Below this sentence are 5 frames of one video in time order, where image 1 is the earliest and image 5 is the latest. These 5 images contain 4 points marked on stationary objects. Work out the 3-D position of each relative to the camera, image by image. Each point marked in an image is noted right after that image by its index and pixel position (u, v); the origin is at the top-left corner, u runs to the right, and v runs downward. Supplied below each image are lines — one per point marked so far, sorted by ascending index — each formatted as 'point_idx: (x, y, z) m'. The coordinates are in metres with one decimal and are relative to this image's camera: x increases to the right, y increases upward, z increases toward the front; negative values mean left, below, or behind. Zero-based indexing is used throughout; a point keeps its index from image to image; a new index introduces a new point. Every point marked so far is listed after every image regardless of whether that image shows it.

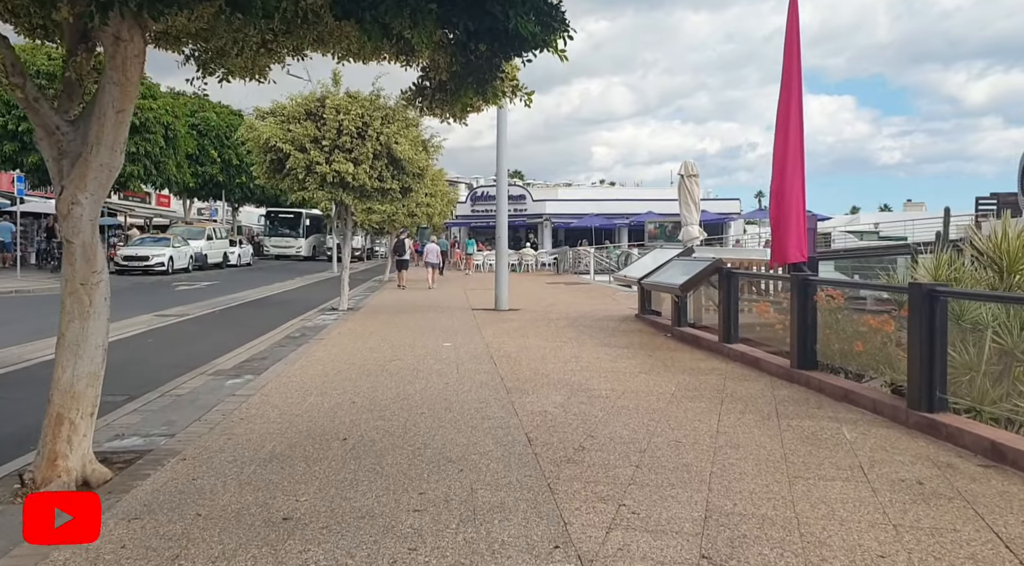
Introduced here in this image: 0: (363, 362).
0: (-1.9, -1.0, +8.8) m
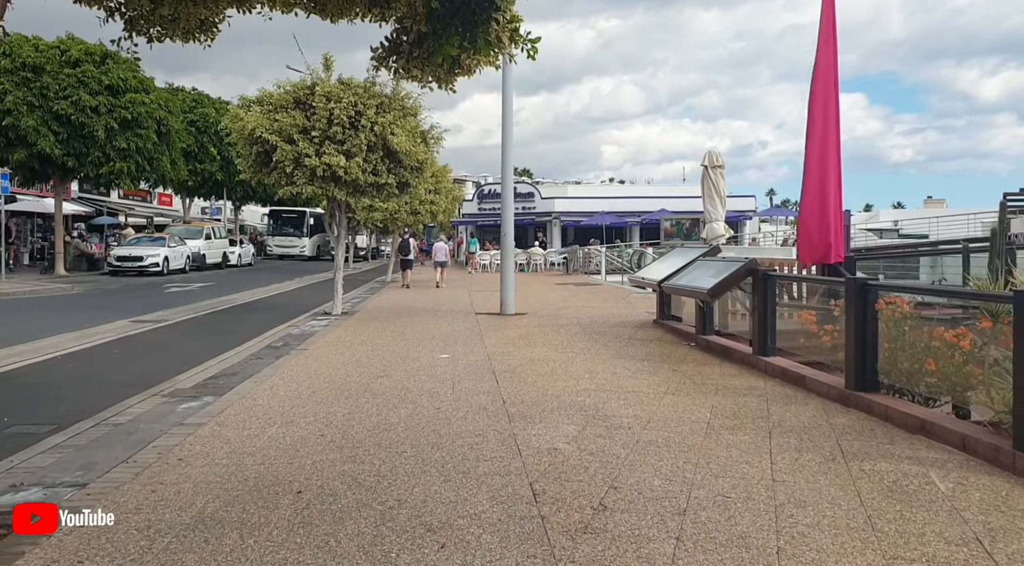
0: (-1.9, -1.1, +7.6) m
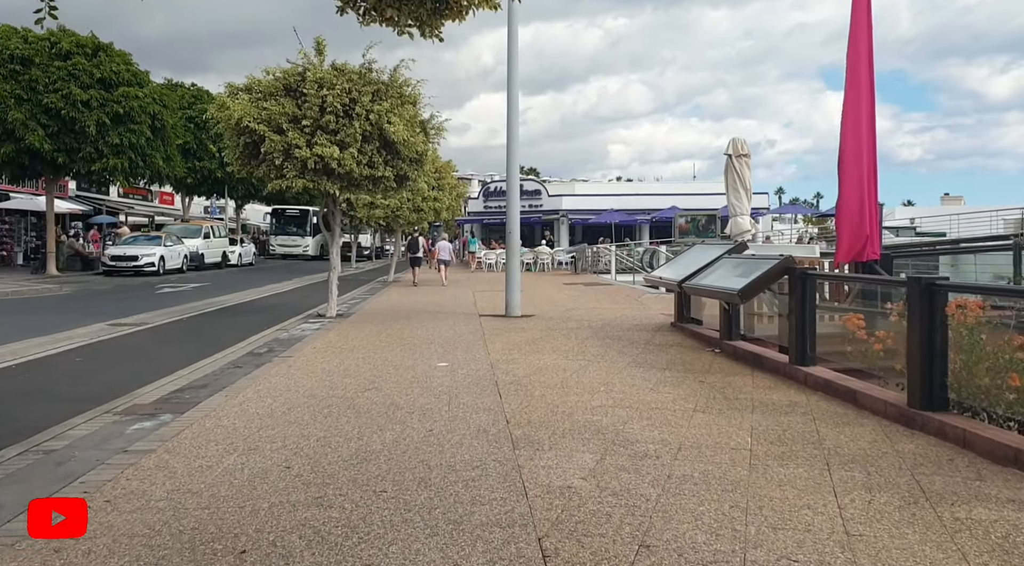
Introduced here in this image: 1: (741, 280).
0: (-1.8, -1.1, +6.7) m
1: (+2.8, 0.0, +8.5) m
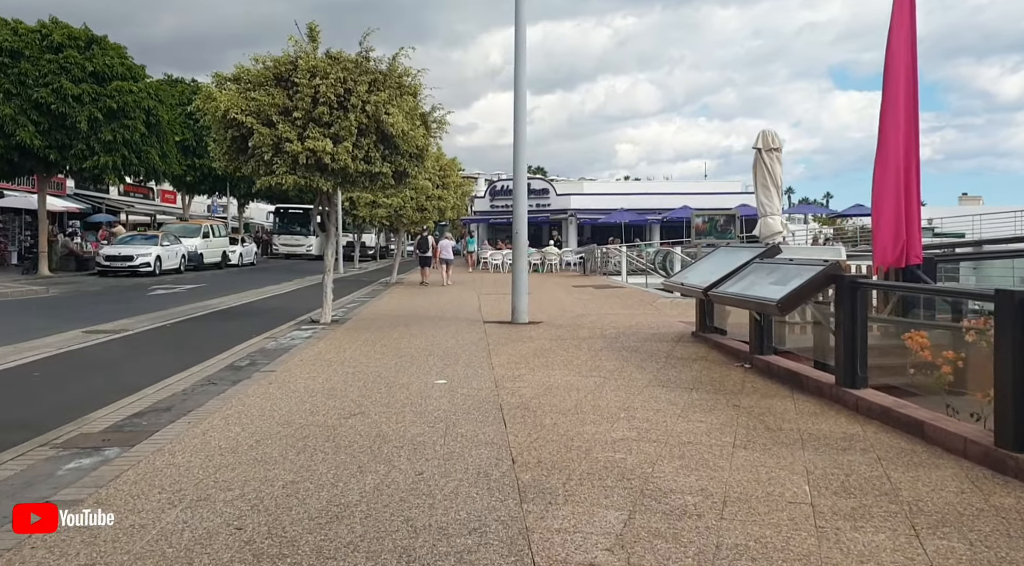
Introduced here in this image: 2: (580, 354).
0: (-1.8, -1.2, +5.8) m
1: (+2.9, -0.1, +7.5) m
2: (+0.9, -1.0, +9.3) m
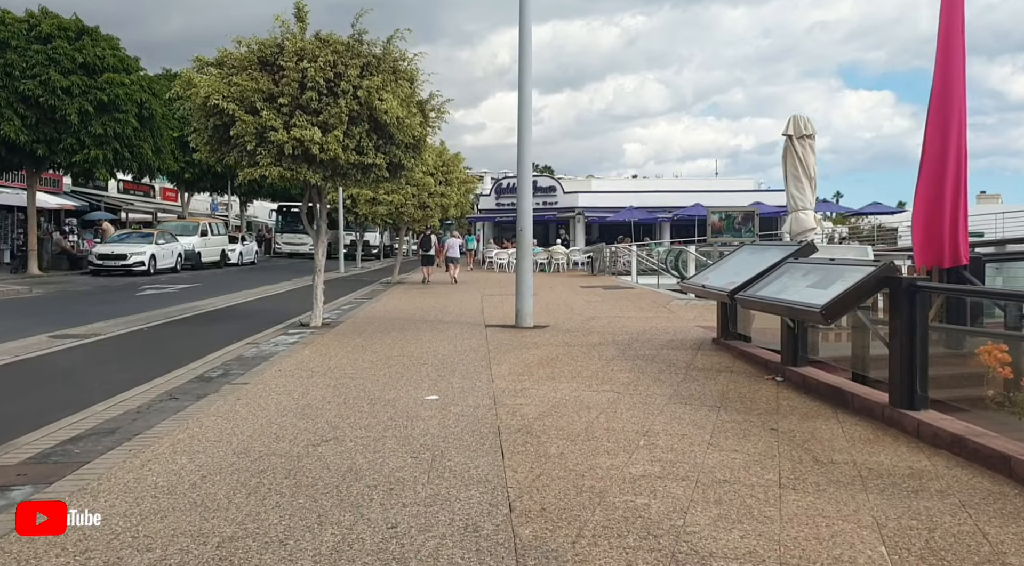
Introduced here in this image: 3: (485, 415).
0: (-1.8, -1.2, +4.9) m
1: (+2.9, -0.1, +6.6) m
2: (+1.0, -1.0, +8.4) m
3: (-0.2, -1.1, +5.9) m
